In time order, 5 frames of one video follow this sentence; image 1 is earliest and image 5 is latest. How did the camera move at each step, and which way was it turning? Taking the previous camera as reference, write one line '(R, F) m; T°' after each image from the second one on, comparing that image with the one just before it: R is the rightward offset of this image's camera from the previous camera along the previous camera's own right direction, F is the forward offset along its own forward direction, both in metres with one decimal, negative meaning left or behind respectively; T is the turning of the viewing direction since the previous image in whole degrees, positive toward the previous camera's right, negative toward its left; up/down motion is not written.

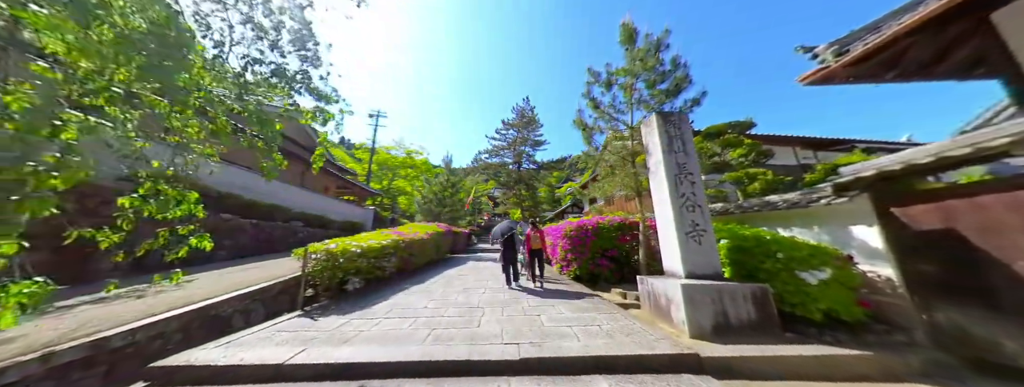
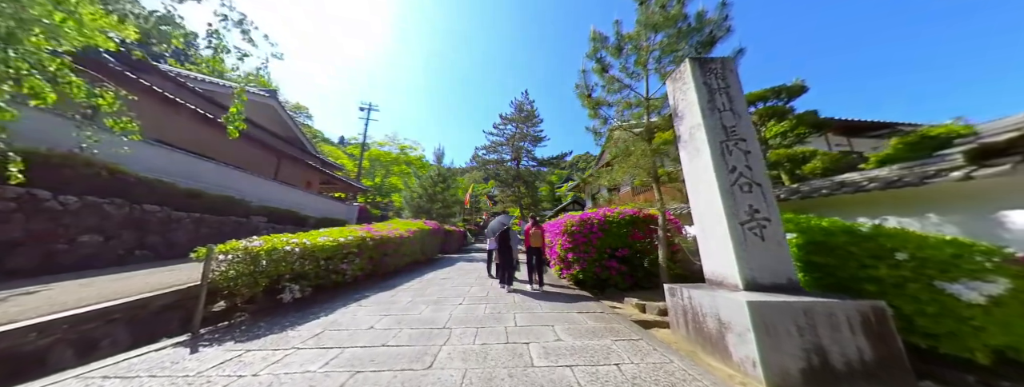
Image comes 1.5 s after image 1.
(+0.3, +1.1) m; 0°
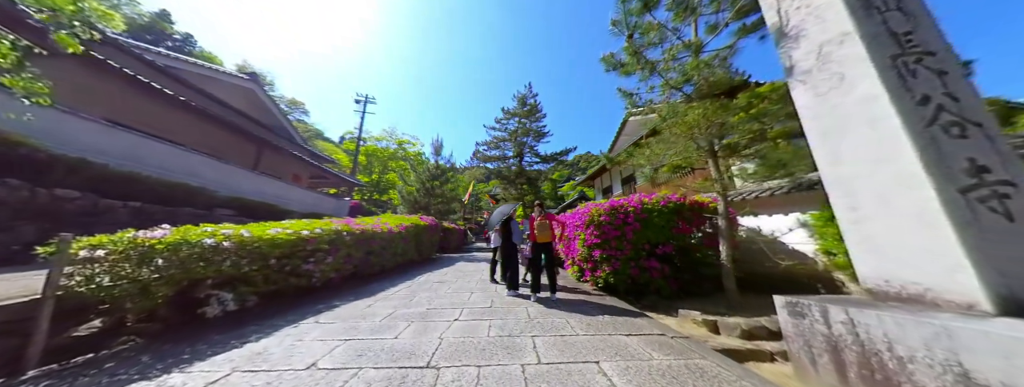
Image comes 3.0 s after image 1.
(-0.2, +1.0) m; 0°
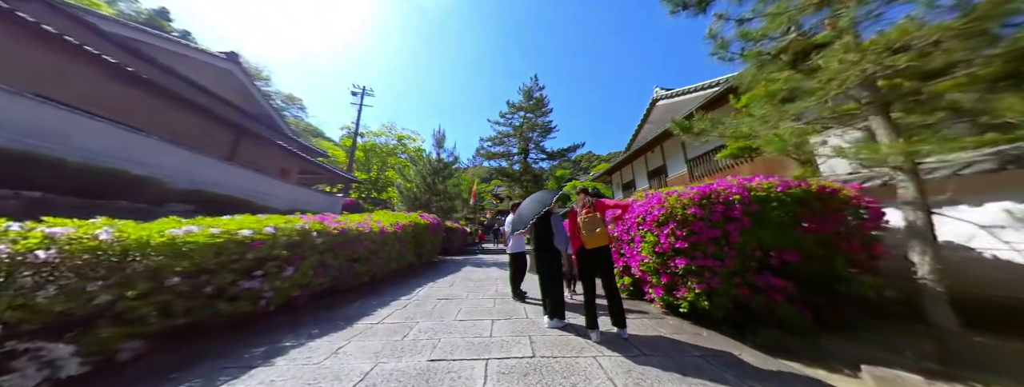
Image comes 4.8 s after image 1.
(-0.5, +1.3) m; 0°
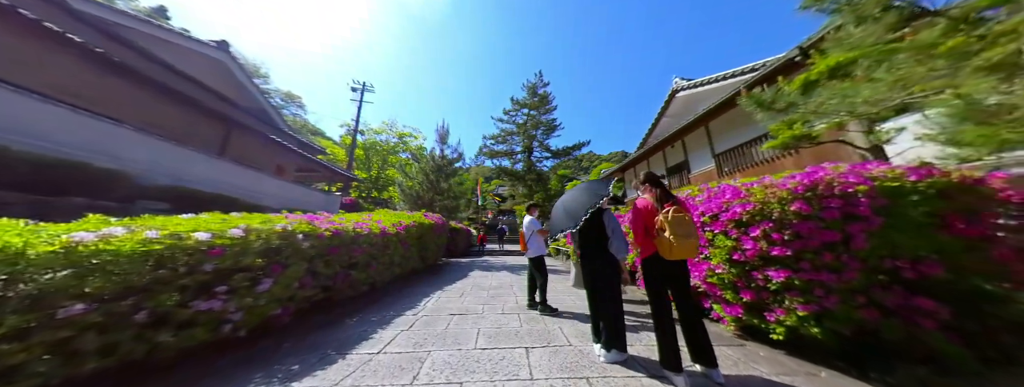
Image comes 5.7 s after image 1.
(-0.4, +0.6) m; 0°
